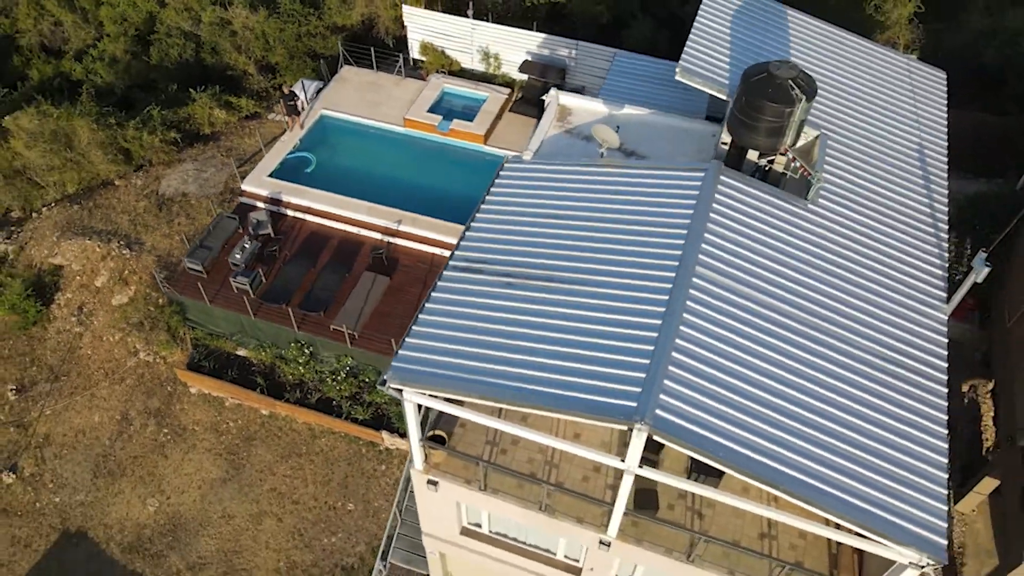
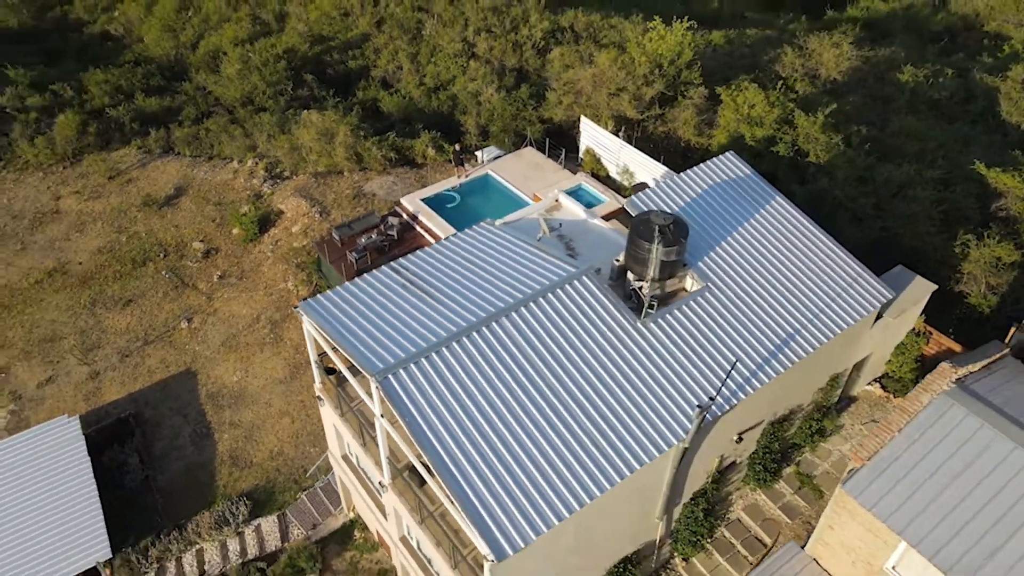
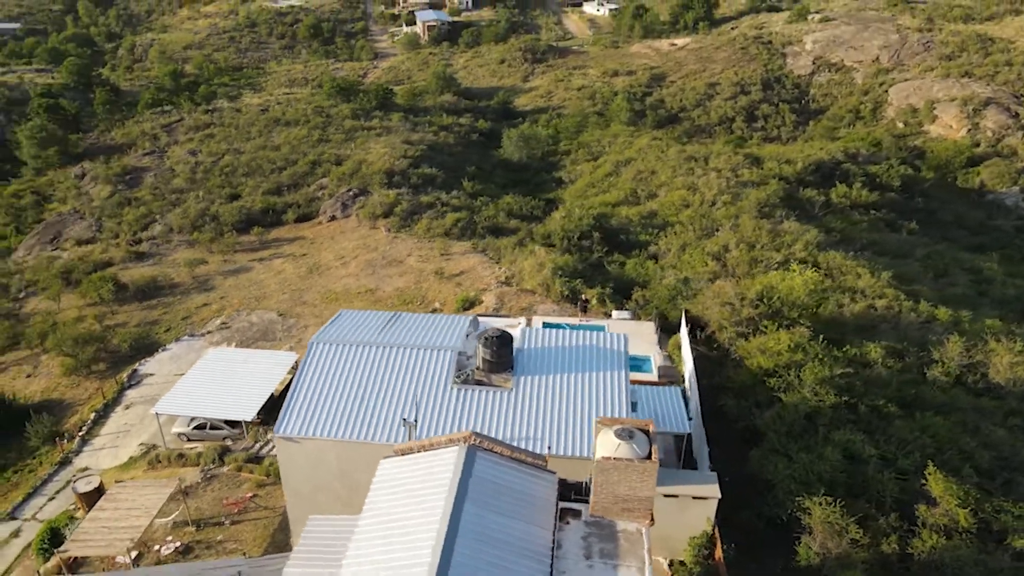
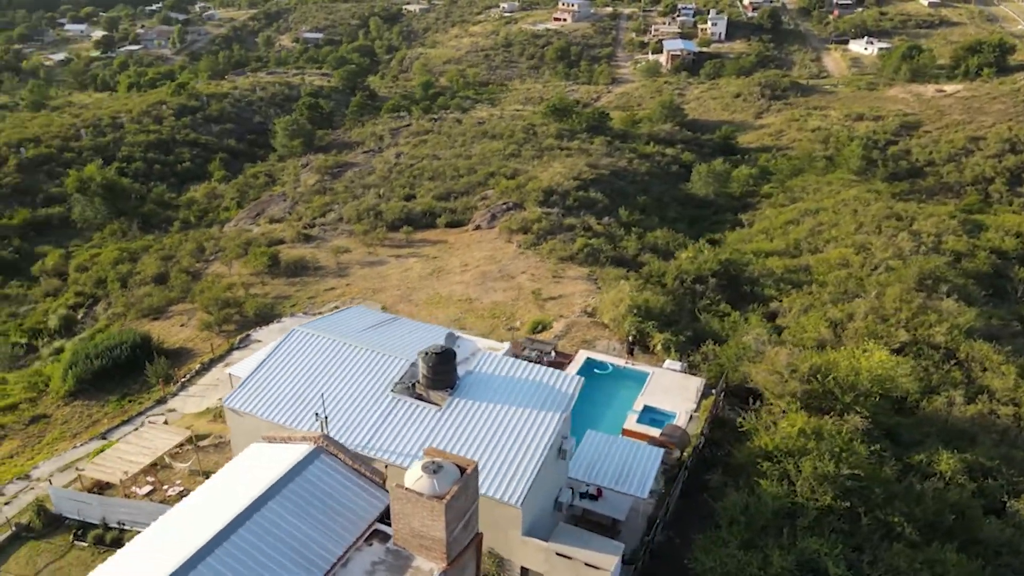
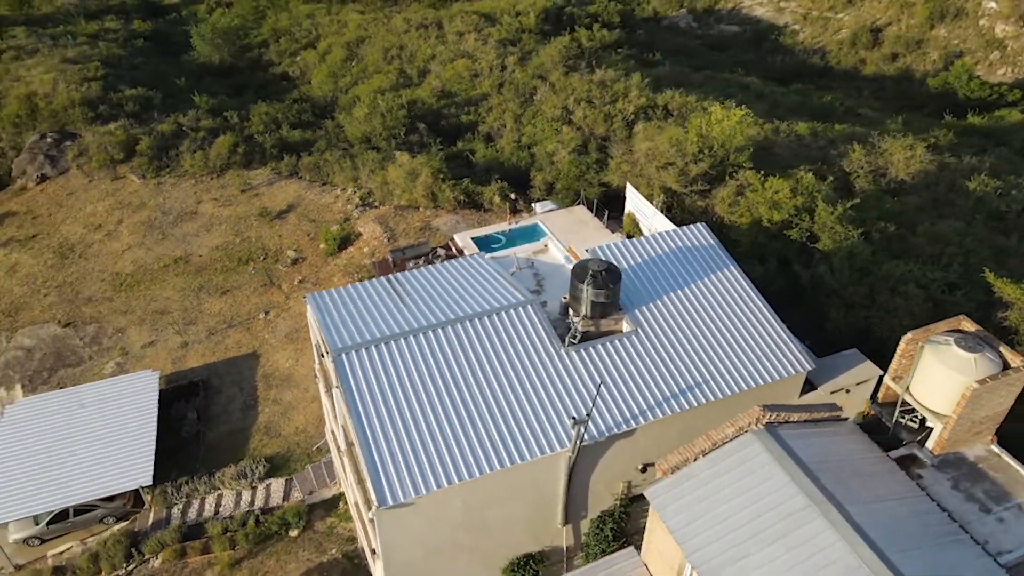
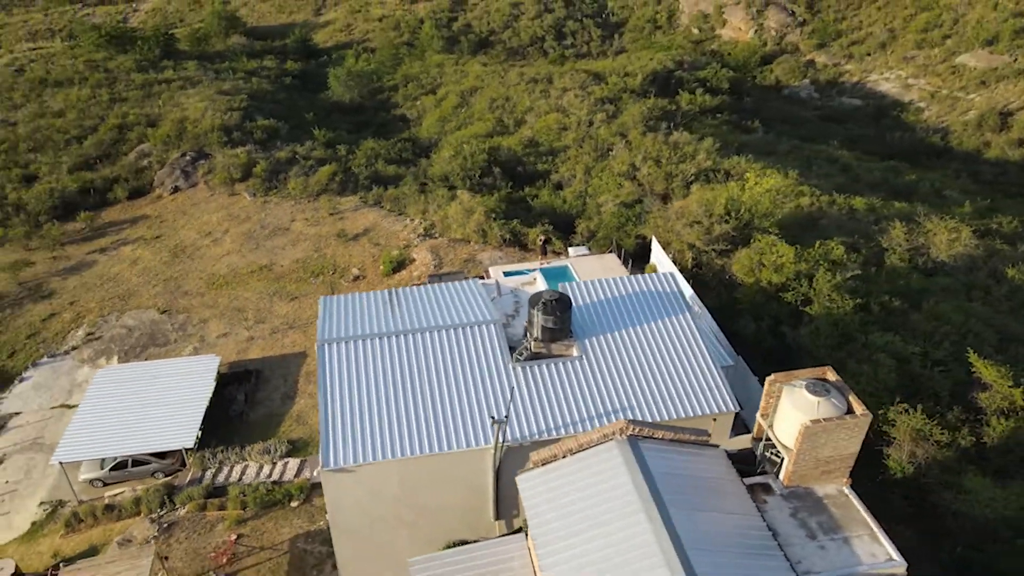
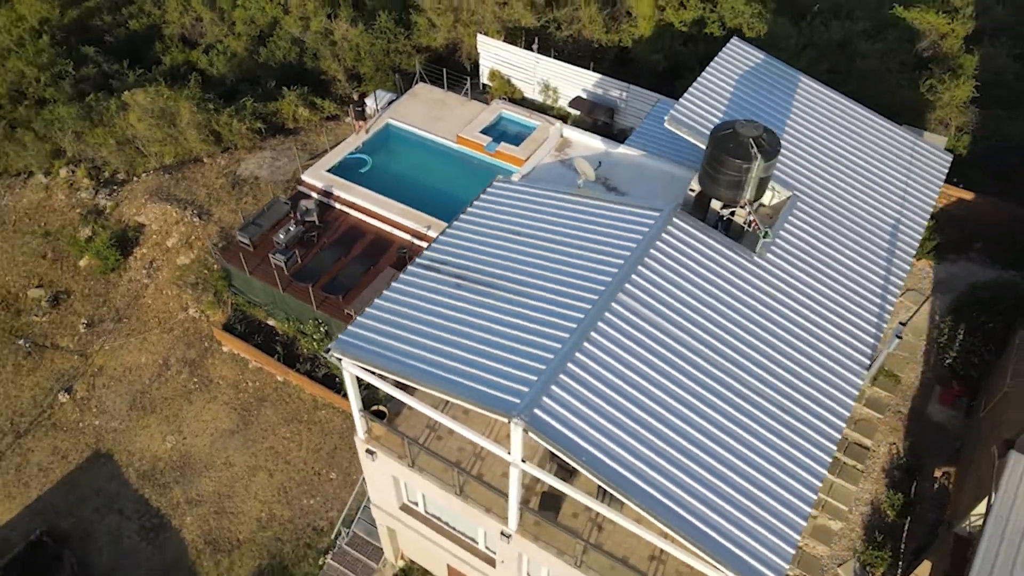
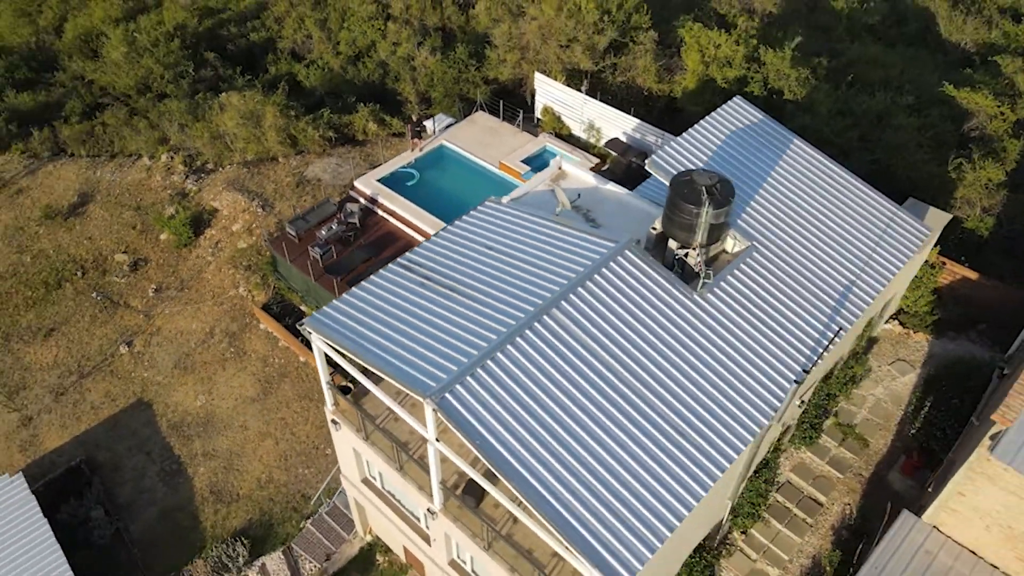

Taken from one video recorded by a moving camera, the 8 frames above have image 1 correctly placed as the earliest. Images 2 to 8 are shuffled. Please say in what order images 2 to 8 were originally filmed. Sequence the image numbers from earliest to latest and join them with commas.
7, 8, 2, 5, 6, 3, 4
